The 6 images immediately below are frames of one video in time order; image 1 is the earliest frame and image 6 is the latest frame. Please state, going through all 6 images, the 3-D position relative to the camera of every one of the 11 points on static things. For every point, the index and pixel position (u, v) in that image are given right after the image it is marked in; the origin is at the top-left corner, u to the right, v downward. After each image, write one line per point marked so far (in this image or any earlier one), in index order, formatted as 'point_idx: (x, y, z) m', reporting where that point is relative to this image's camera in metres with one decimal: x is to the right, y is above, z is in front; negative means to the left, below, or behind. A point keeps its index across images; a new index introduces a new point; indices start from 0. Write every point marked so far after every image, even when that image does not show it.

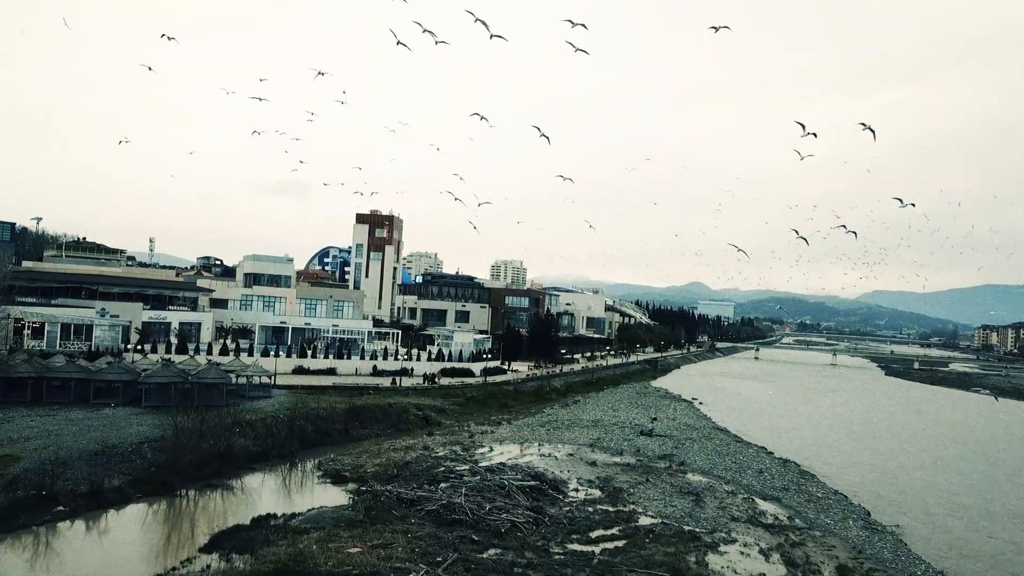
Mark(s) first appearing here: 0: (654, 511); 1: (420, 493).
0: (+3.9, -6.2, +18.3) m
1: (-2.5, -5.5, +17.9) m
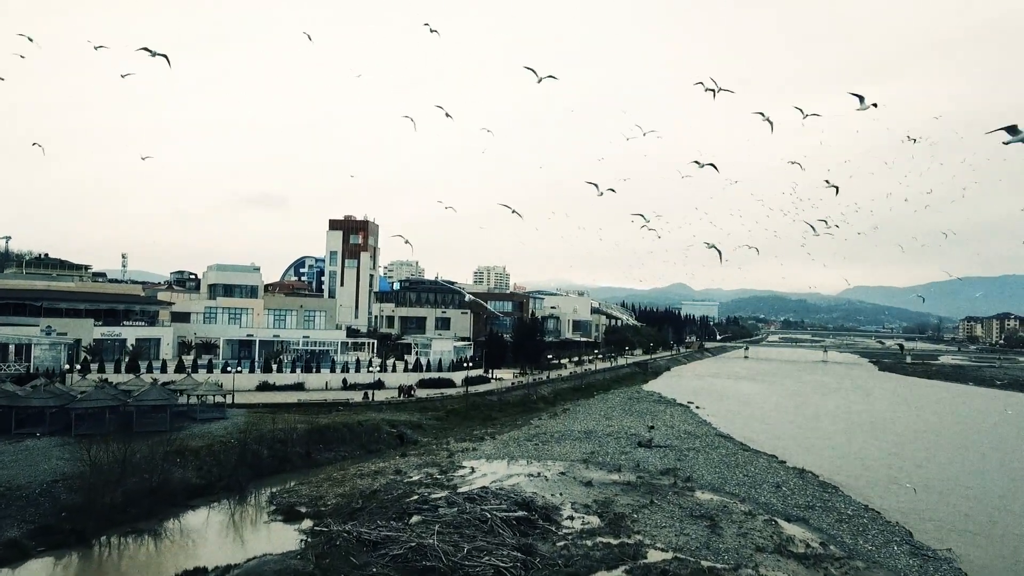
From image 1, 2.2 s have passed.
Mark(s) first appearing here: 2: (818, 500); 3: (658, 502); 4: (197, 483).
0: (+3.6, -6.0, +15.5) m
1: (-2.8, -5.5, +14.9) m
2: (+8.8, -6.1, +19.1) m
3: (+4.2, -6.1, +18.9) m
4: (-9.1, -5.6, +19.2) m
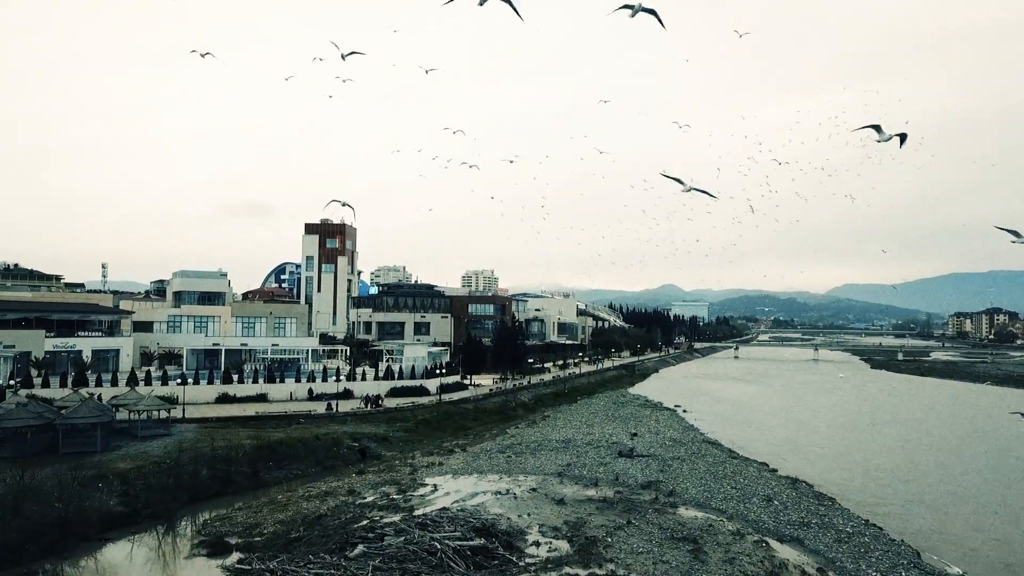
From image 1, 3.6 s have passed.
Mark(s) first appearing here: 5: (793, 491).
0: (+2.6, -5.8, +13.6) m
1: (-3.8, -5.5, +12.9) m
2: (+7.8, -5.9, +17.2) m
3: (+3.2, -6.0, +16.9) m
4: (-10.1, -5.8, +17.0) m
5: (+8.3, -6.0, +19.6) m
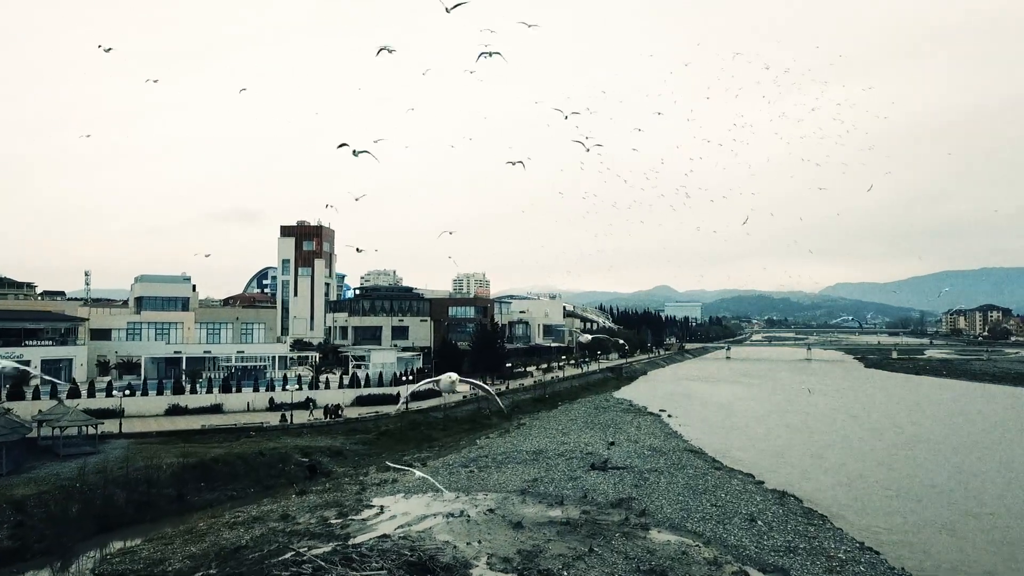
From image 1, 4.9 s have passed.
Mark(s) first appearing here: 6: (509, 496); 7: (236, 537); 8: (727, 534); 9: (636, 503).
0: (+1.4, -5.7, +11.5) m
1: (-5.0, -5.4, +10.7) m
2: (+6.6, -5.7, +15.1) m
3: (+2.0, -5.8, +14.8) m
4: (-11.3, -5.8, +14.8) m
5: (+7.1, -5.9, +17.6) m
6: (-0.1, -6.1, +19.4) m
7: (-6.6, -6.0, +15.9) m
8: (+5.1, -5.8, +15.7) m
9: (+3.4, -6.0, +18.4) m
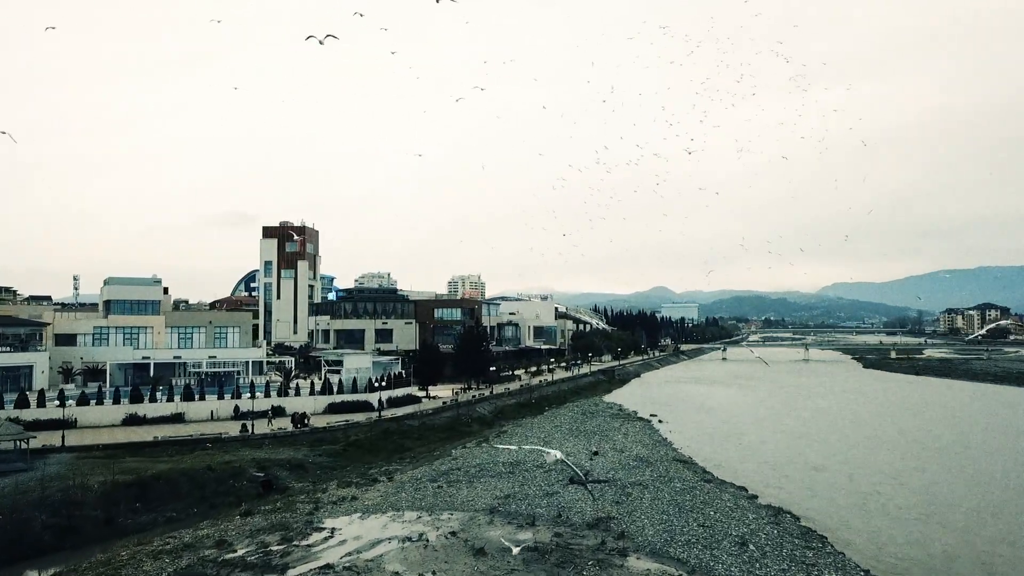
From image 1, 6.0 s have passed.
0: (+0.6, -5.6, +9.6) m
1: (-5.8, -5.4, +8.9) m
2: (+5.8, -5.6, +13.3) m
3: (+1.1, -5.8, +13.0) m
4: (-12.2, -5.8, +12.9) m
5: (+6.2, -5.7, +15.8) m
6: (-0.9, -6.0, +17.6) m
7: (-7.5, -5.9, +14.1) m
8: (+4.2, -5.7, +13.8) m
9: (+2.6, -5.9, +16.5) m
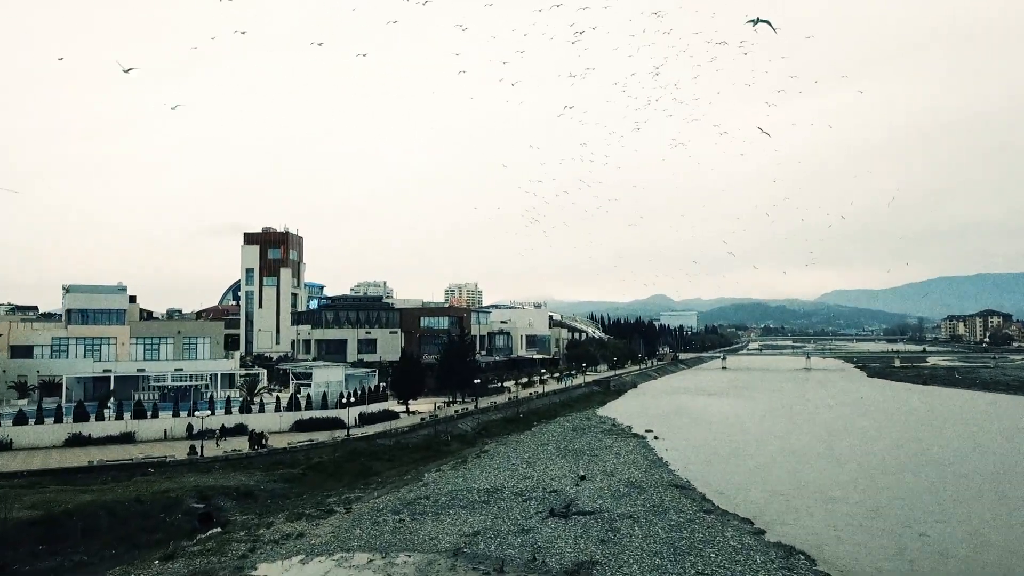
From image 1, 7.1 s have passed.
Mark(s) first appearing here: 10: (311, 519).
0: (-0.1, -5.6, +7.1) m
1: (-6.6, -5.3, +6.3) m
2: (+5.0, -5.6, +10.7) m
3: (+0.4, -5.8, +10.4) m
4: (-12.9, -5.9, +10.3) m
5: (+5.5, -5.8, +13.2) m
6: (-1.7, -6.1, +15.0) m
7: (-8.2, -6.0, +11.5) m
8: (+3.5, -5.7, +11.3) m
9: (+1.8, -5.9, +14.0) m
10: (-5.7, -6.5, +18.7) m
